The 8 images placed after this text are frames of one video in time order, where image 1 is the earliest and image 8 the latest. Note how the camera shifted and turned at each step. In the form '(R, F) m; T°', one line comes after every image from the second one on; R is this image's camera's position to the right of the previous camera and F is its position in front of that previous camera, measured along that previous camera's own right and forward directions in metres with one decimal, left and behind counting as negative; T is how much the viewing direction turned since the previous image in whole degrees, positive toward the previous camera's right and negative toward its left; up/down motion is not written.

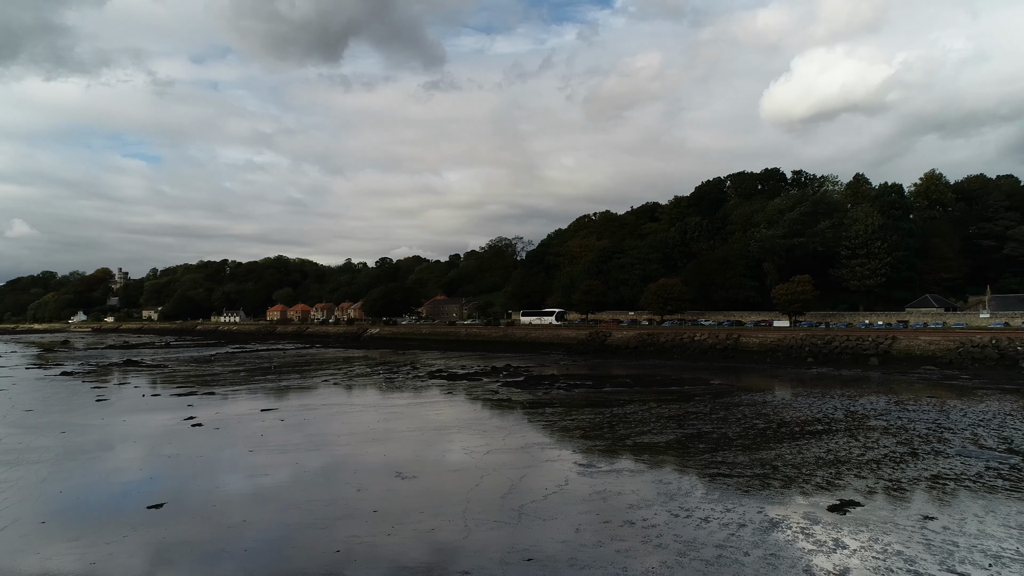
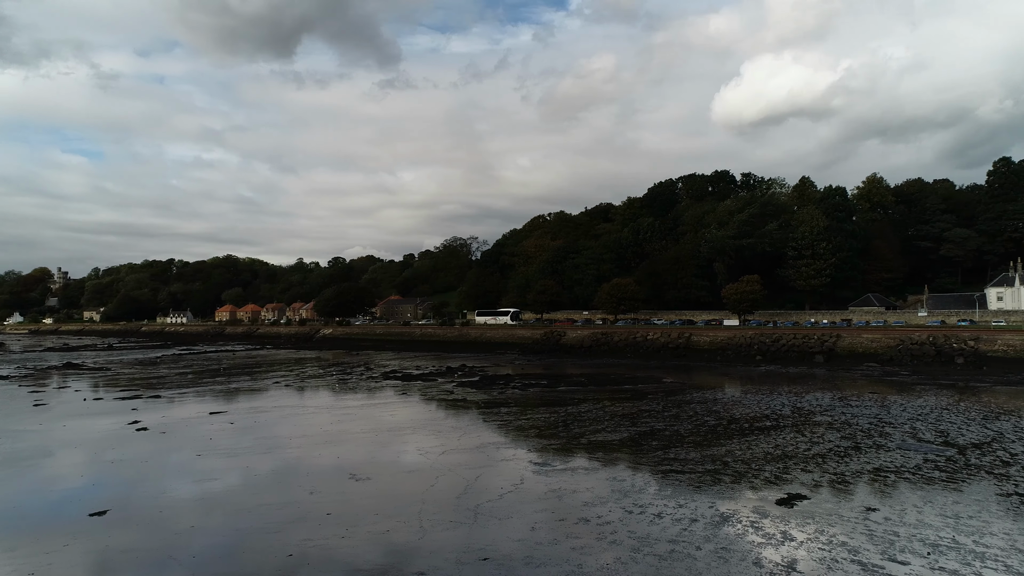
(0.0, 0.0) m; +4°
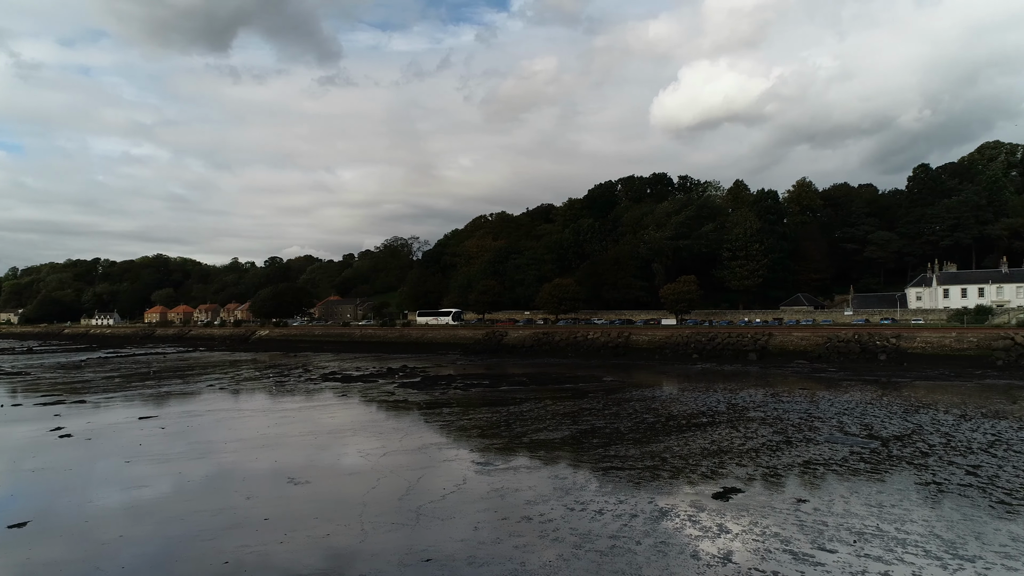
(0.0, 0.0) m; +5°
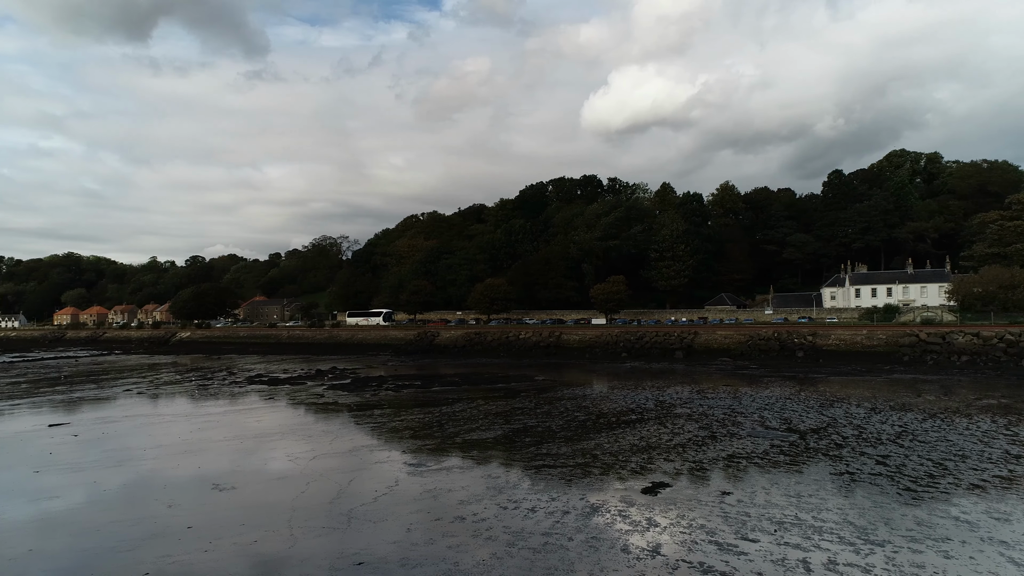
(0.0, 0.0) m; +5°
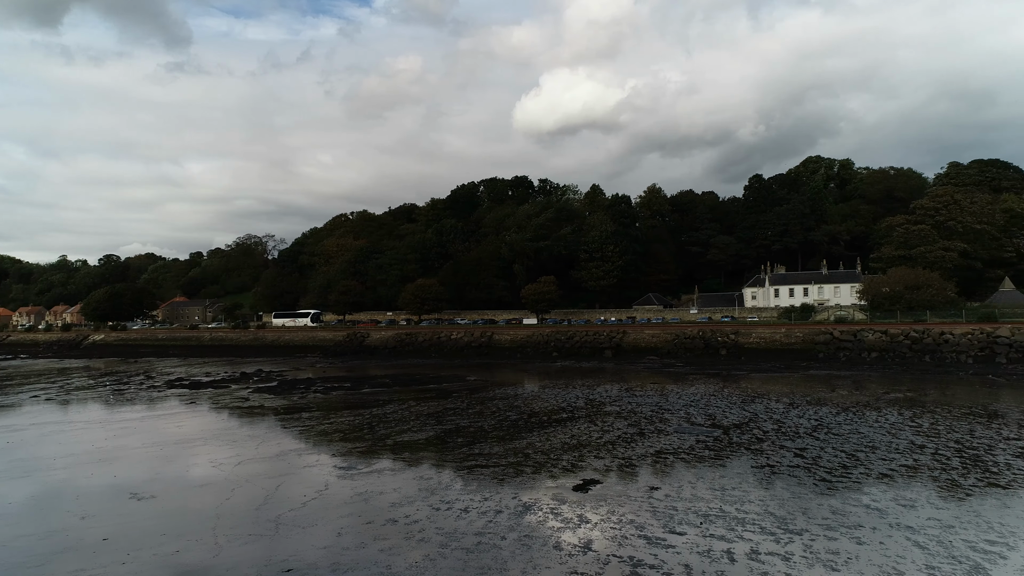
(0.0, 0.0) m; +5°
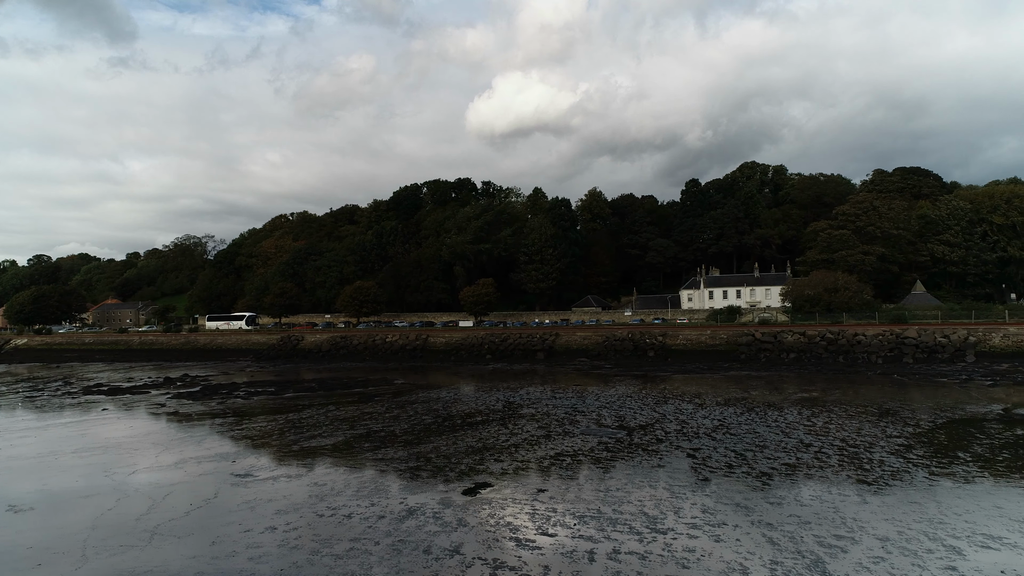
(+0.9, -0.1) m; +4°
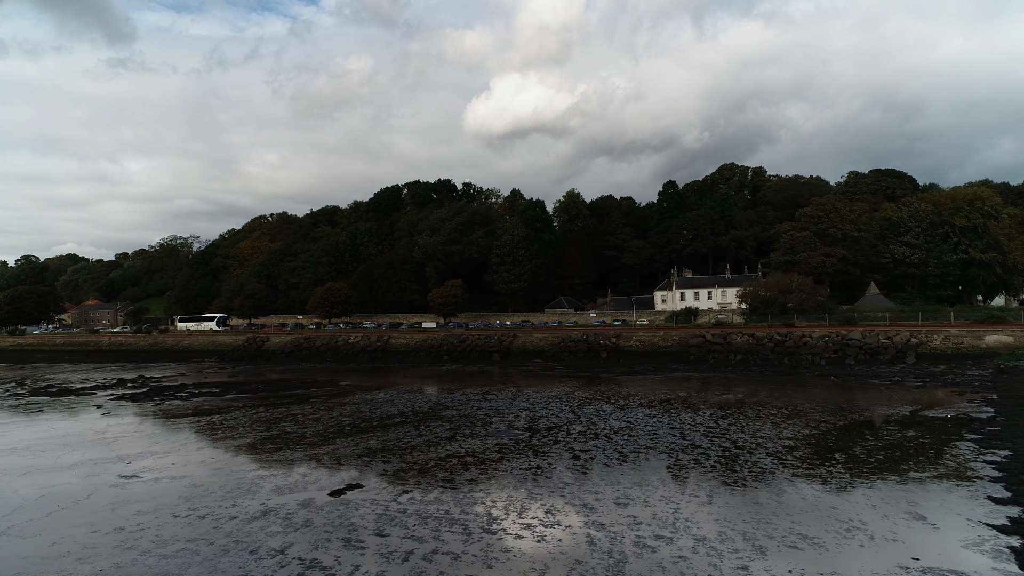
(+1.9, -0.1) m; 0°
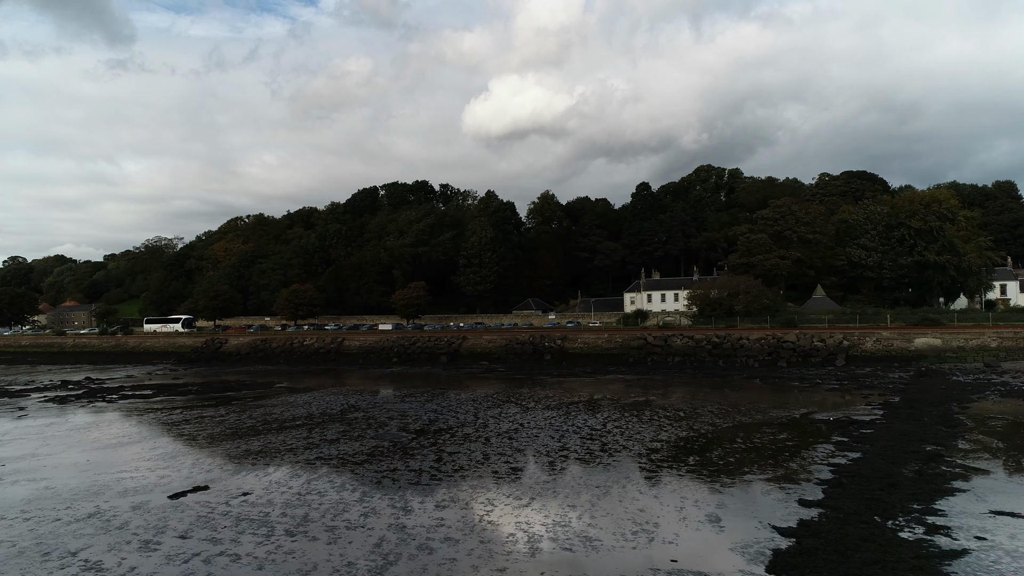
(+2.3, -0.1) m; 0°
